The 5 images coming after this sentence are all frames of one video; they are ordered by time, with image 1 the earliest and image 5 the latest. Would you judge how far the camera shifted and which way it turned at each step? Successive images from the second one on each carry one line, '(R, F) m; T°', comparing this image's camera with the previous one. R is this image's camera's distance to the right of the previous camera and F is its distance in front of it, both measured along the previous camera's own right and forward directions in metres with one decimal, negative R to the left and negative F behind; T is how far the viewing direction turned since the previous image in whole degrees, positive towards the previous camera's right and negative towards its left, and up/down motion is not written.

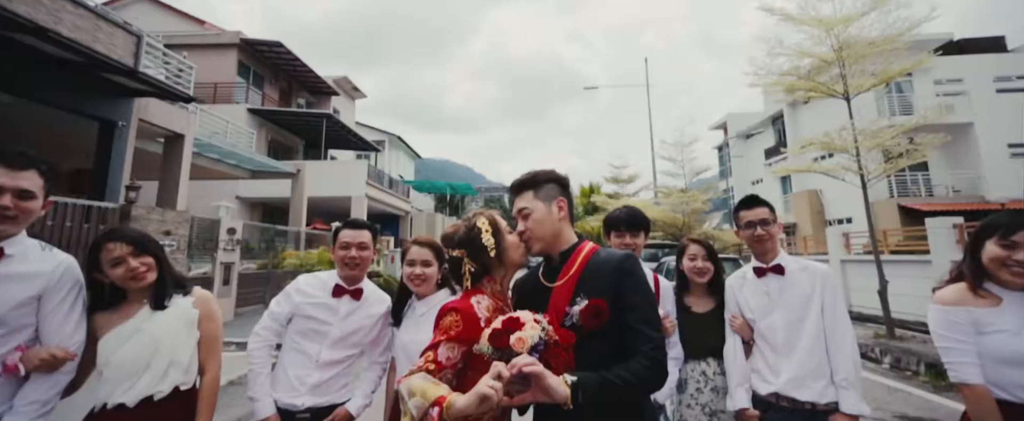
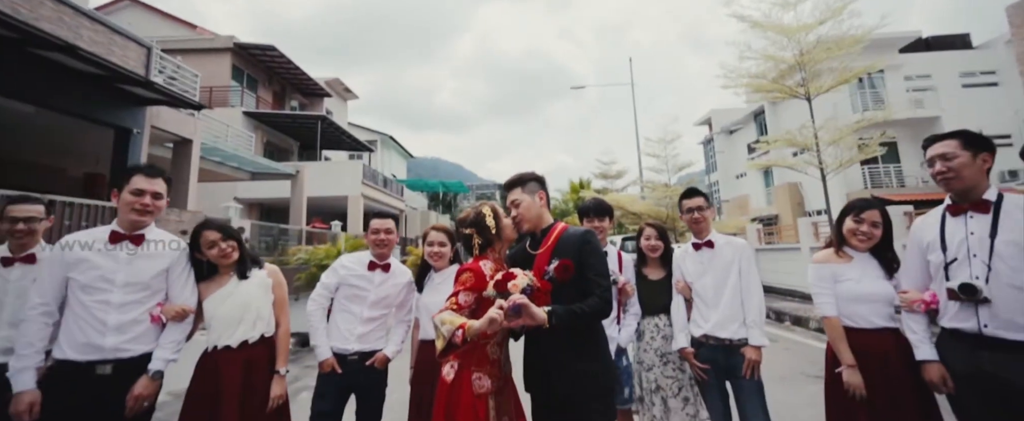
(0.0, -0.6) m; +1°
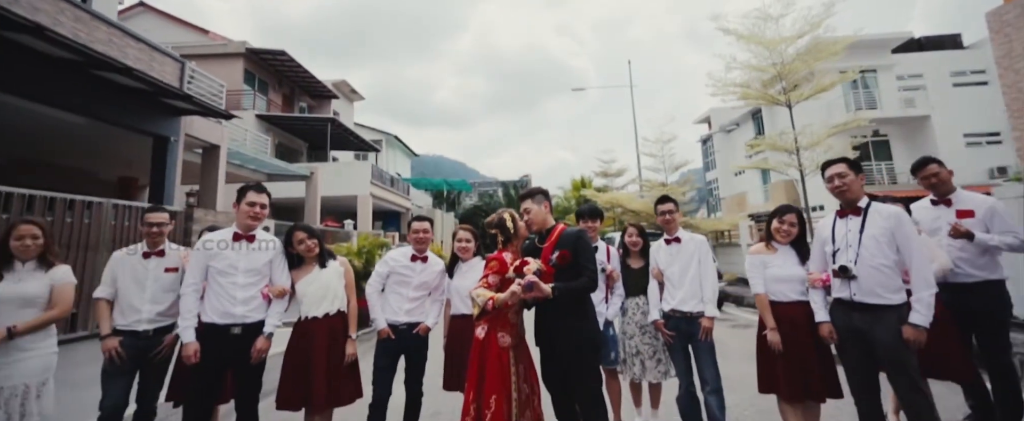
(-0.1, -0.8) m; 0°
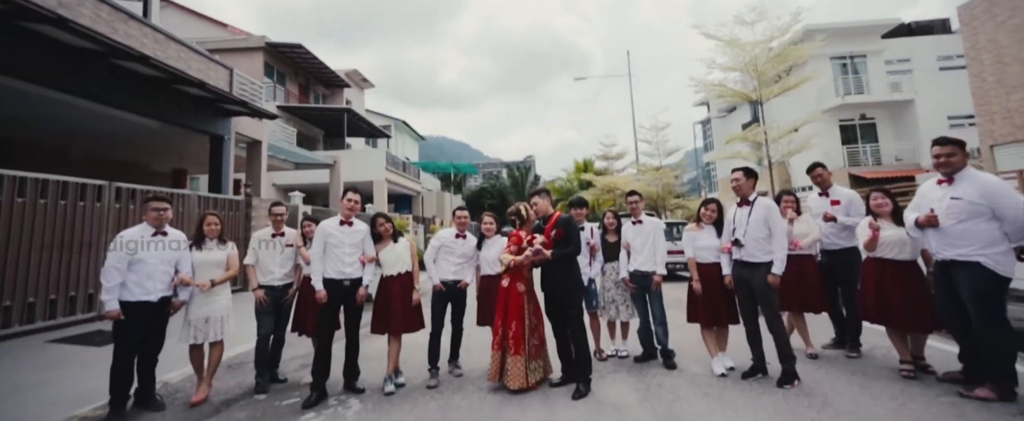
(-0.1, -1.4) m; -1°
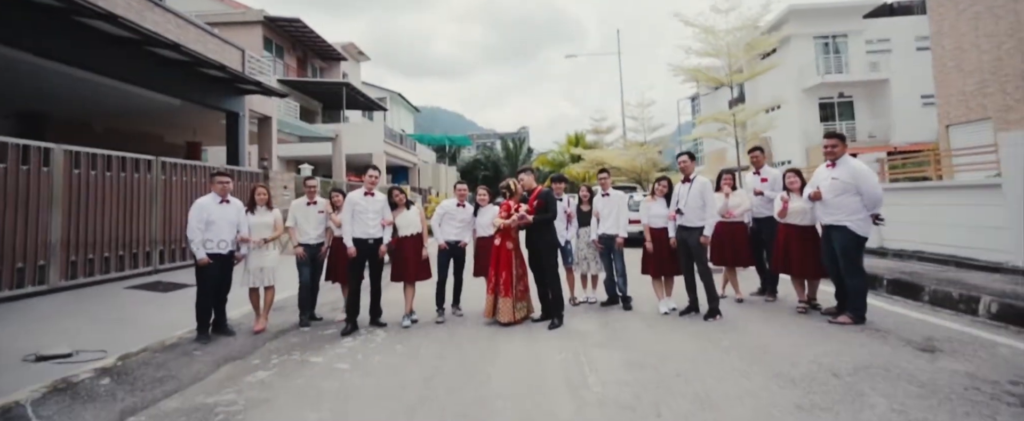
(0.0, -1.0) m; +1°
